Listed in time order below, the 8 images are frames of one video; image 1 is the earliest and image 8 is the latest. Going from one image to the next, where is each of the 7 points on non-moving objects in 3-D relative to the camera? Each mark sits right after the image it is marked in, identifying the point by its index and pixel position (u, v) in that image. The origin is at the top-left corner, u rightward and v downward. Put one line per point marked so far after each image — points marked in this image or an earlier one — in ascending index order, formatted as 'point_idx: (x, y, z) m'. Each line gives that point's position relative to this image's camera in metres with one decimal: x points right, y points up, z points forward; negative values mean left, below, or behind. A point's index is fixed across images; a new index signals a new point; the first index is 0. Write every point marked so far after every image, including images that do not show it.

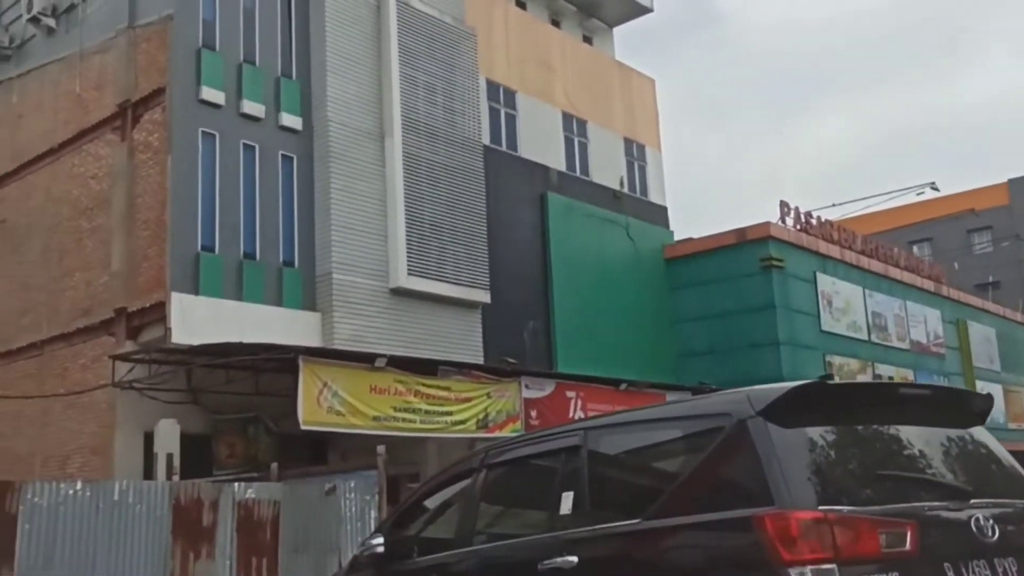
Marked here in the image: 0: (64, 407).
0: (-8.5, -2.3, +17.9) m
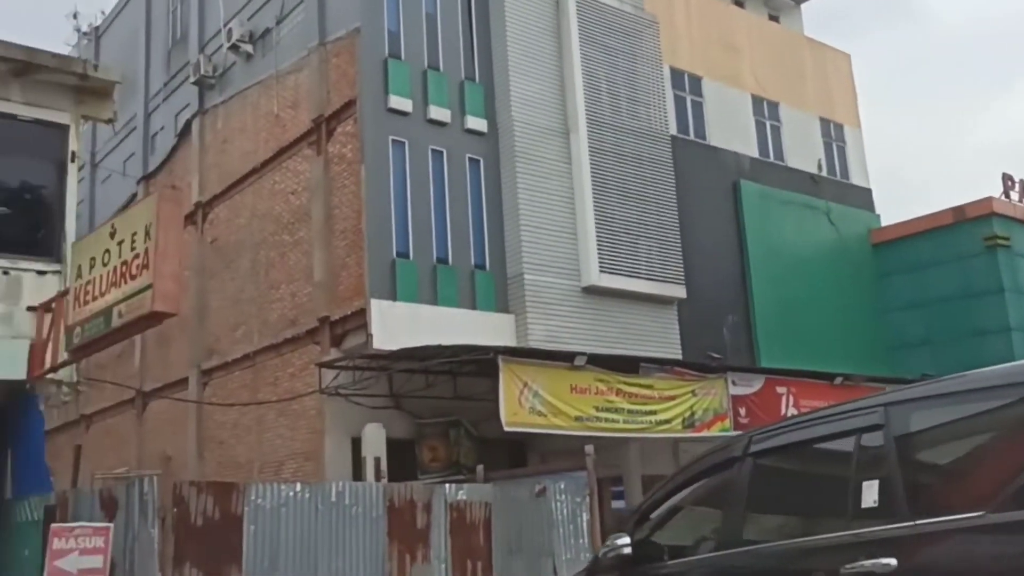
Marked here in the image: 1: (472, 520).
0: (-4.6, -2.5, +18.5) m
1: (-0.5, -2.6, +10.7) m
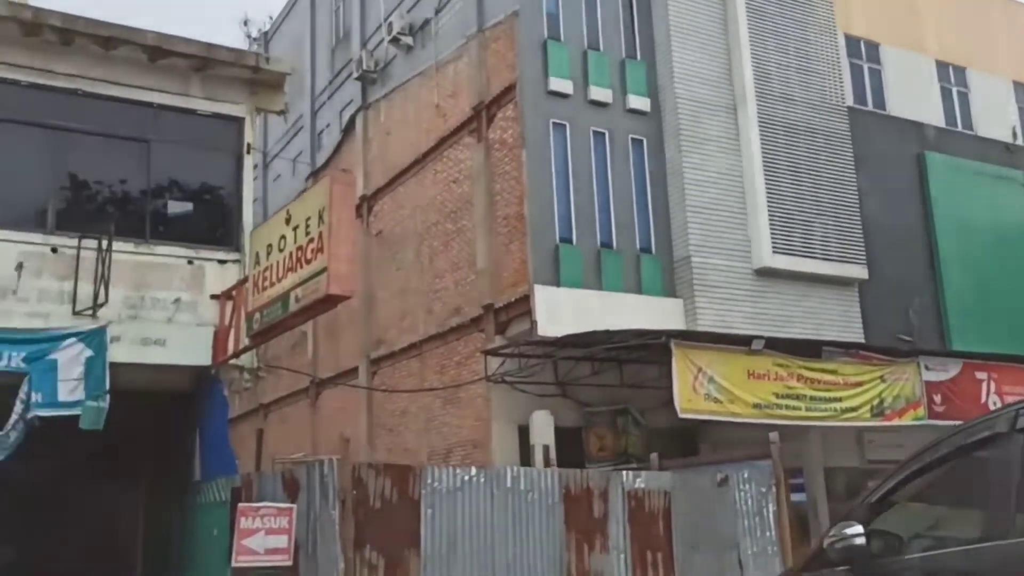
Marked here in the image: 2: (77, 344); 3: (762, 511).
0: (-1.3, -2.3, +18.6) m
1: (+1.5, -2.4, +10.2) m
2: (-5.0, -0.7, +10.8) m
3: (+2.7, -2.4, +10.3) m
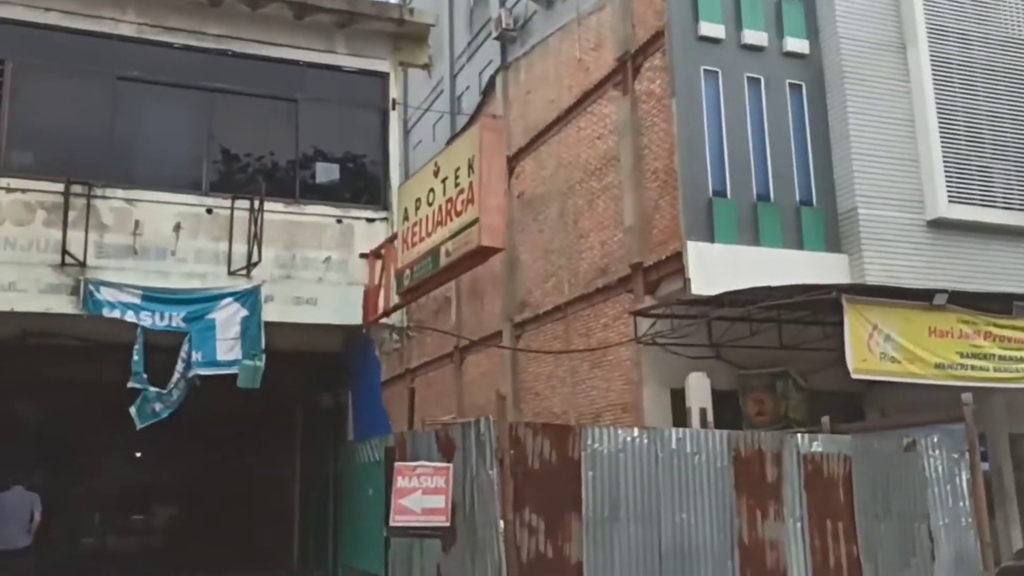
0: (+1.6, -1.5, +18.1) m
1: (+3.2, -1.9, +9.4) m
2: (-3.2, -0.2, +10.8) m
3: (+4.4, -1.9, +9.3) m
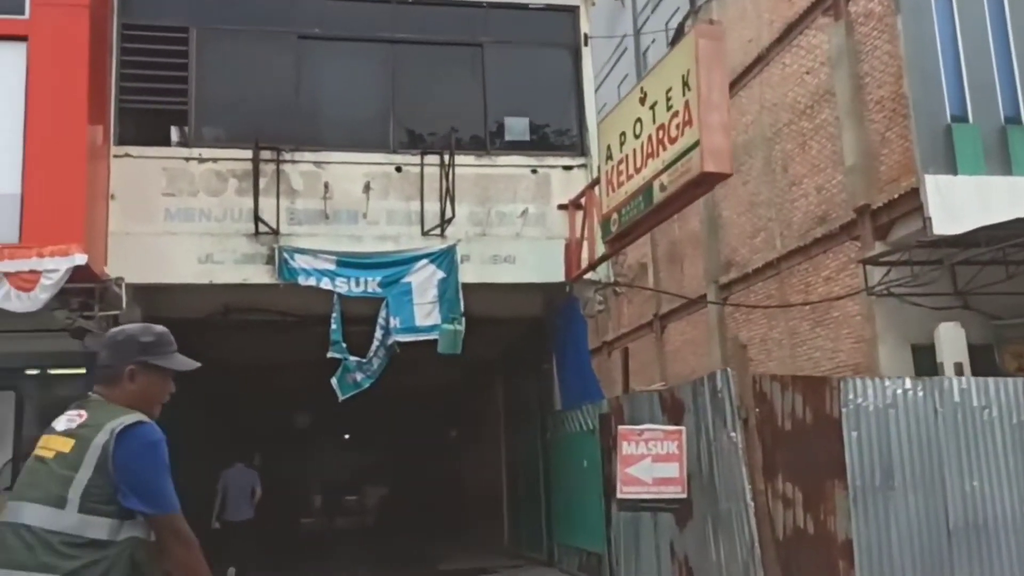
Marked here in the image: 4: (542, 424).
0: (+5.3, -0.6, +16.3) m
1: (+5.2, -1.1, +7.5) m
2: (-0.9, +0.2, +10.1) m
3: (+6.3, -1.1, +7.1) m
4: (+0.4, -1.8, +12.5) m
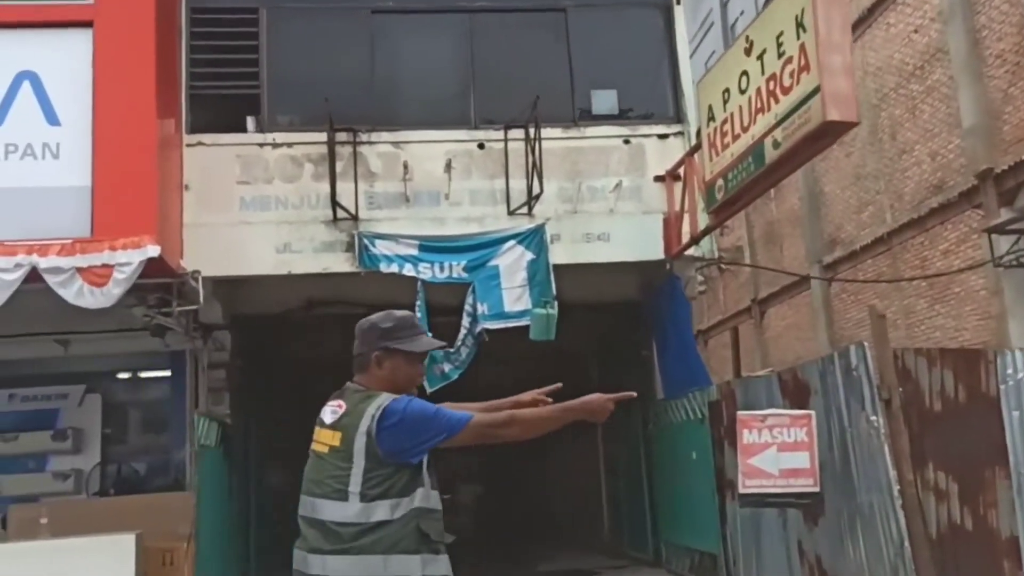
0: (+6.8, -0.2, +15.0) m
1: (+5.9, -0.8, +6.3) m
2: (+0.1, +0.4, +9.4) m
3: (+7.0, -0.7, +5.8) m
4: (+1.6, -1.6, +11.7) m
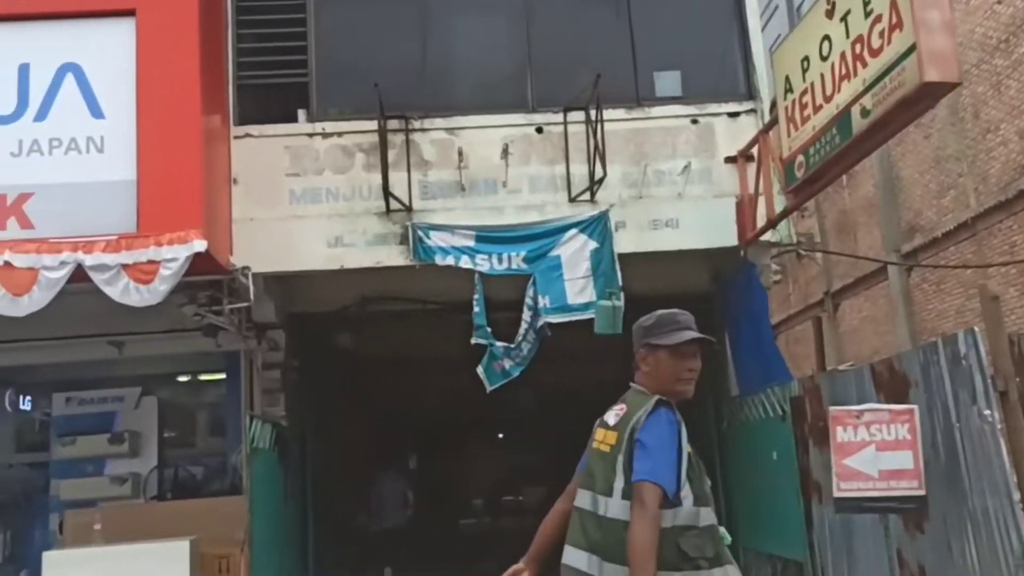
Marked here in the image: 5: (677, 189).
0: (+7.7, 0.0, +14.1) m
1: (+6.3, -0.6, +5.4) m
2: (+0.6, +0.5, +8.9) m
3: (+7.4, -0.5, +4.8) m
4: (+2.4, -1.4, +11.0) m
5: (+1.6, +1.0, +9.2) m
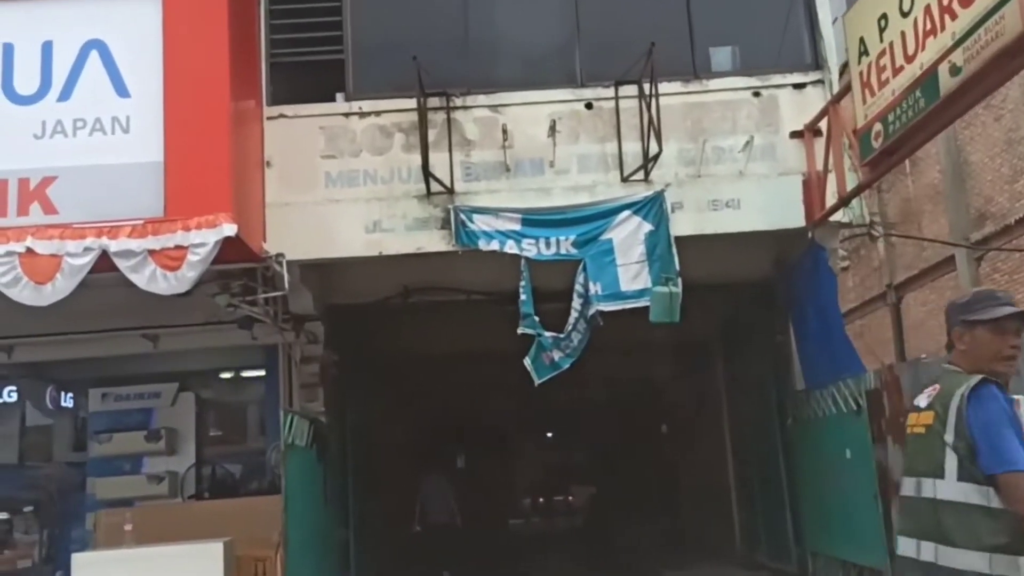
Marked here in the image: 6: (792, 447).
0: (+8.4, +0.2, +13.1) m
1: (+6.5, -0.4, +4.5) m
2: (+1.1, +0.6, +8.3) m
3: (+7.6, -0.3, +3.9) m
4: (+2.9, -1.3, +10.3) m
5: (+2.0, +1.1, +8.5) m
6: (+3.0, -1.7, +10.0) m
